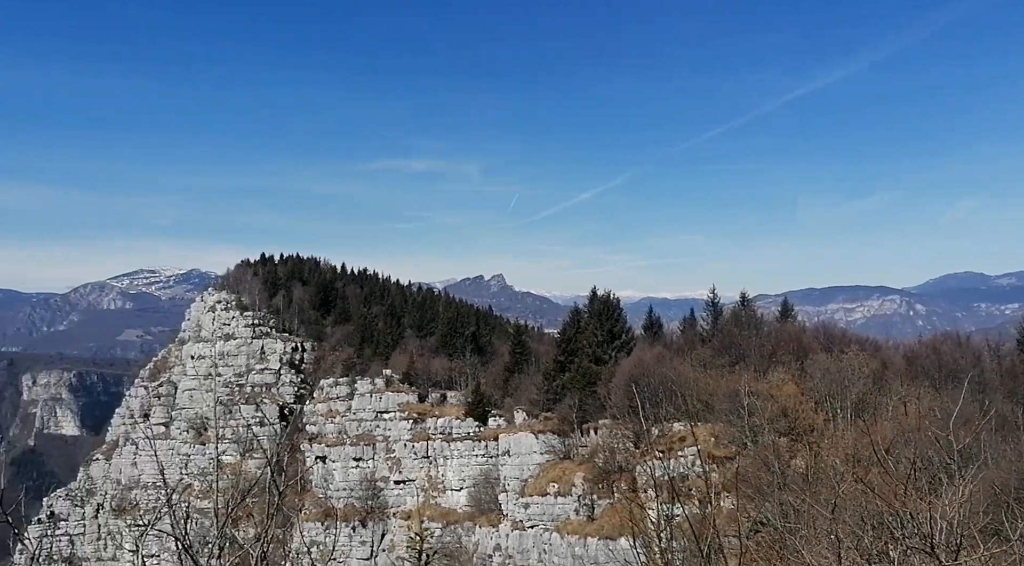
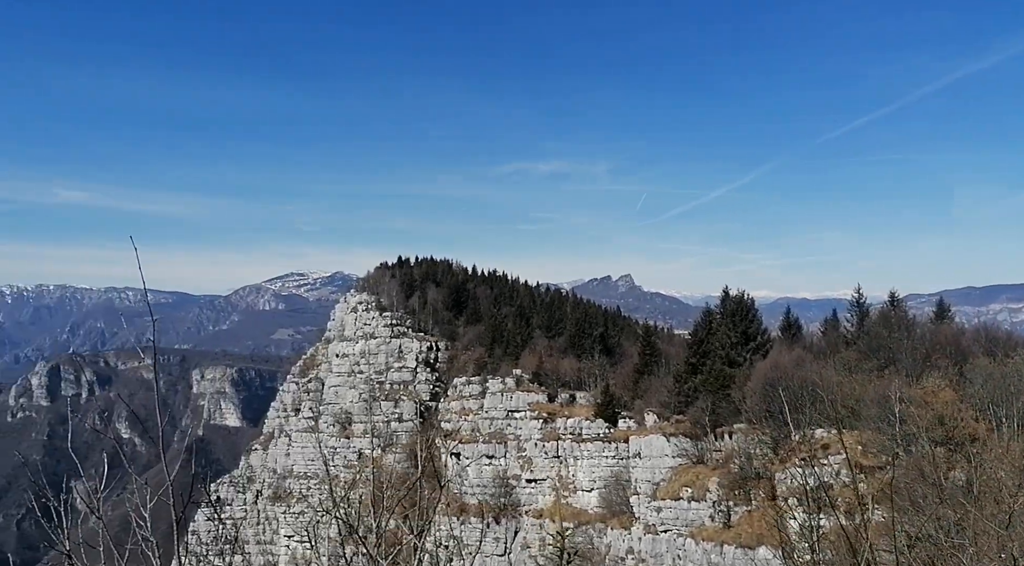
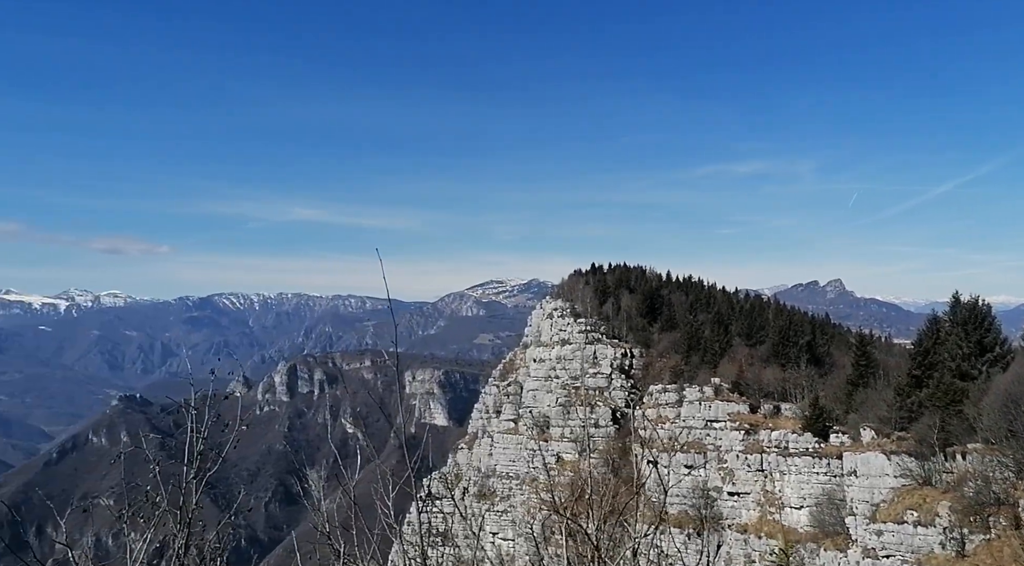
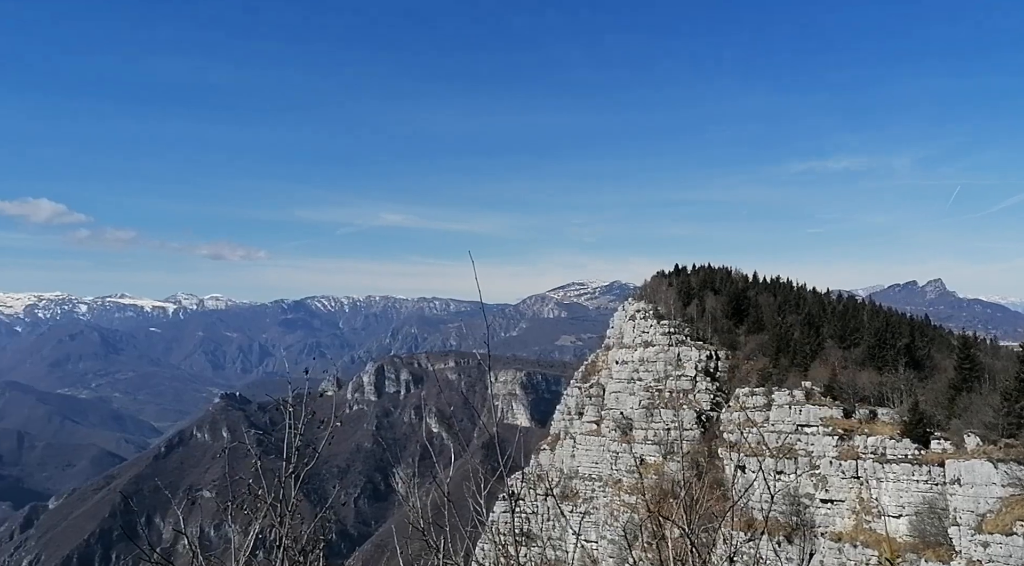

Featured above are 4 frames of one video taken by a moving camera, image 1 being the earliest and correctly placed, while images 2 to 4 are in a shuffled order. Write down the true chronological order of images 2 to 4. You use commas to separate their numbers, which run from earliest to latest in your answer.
2, 3, 4
